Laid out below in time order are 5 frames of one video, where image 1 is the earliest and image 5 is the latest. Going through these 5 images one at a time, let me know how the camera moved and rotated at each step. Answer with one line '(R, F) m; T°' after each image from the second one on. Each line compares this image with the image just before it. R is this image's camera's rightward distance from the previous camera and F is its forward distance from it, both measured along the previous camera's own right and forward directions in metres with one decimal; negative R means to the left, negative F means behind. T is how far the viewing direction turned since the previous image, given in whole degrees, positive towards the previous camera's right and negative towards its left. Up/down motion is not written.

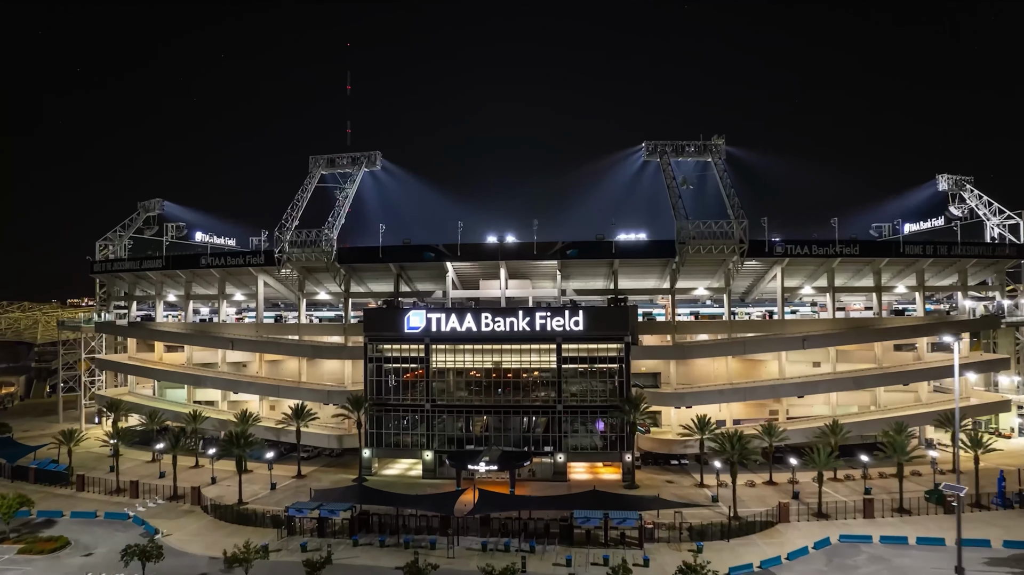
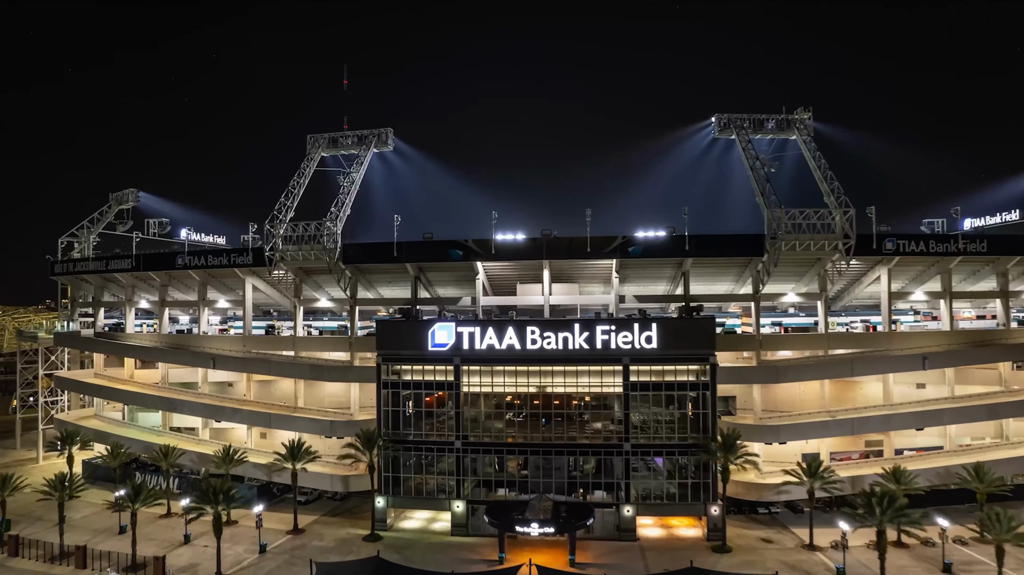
(-1.3, +4.3) m; 0°
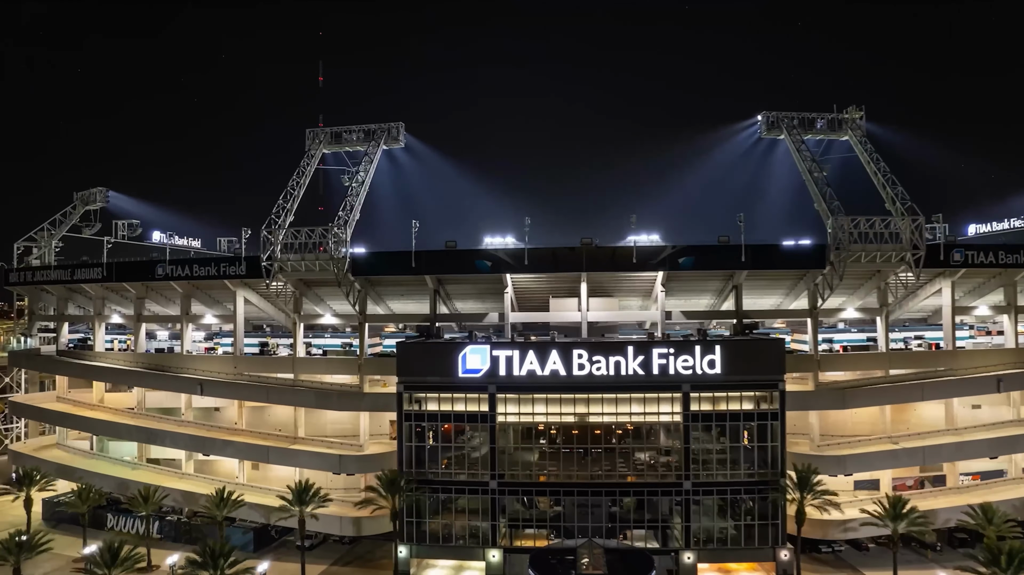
(-1.6, +2.1) m; +3°
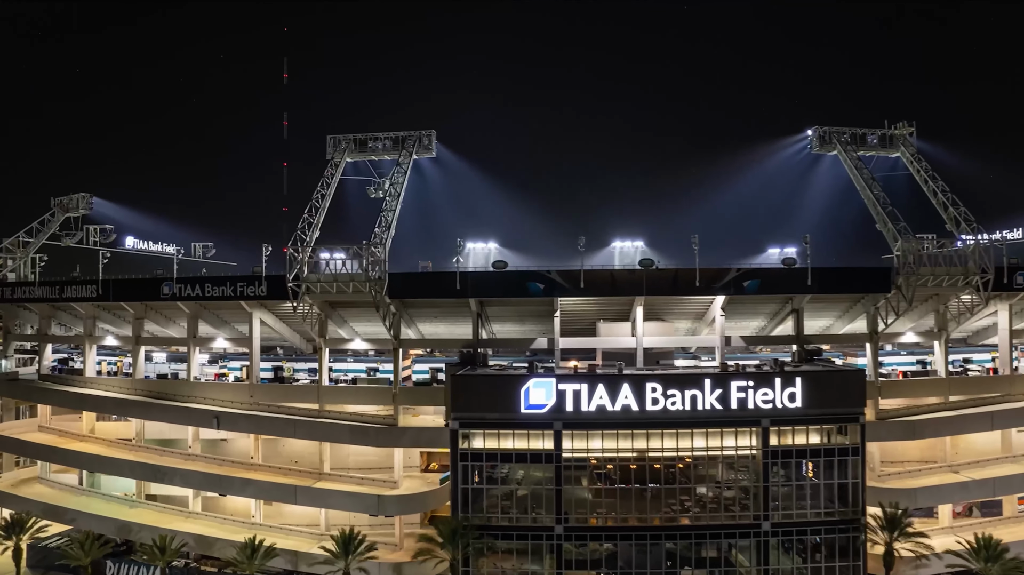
(-2.2, +1.3) m; +4°
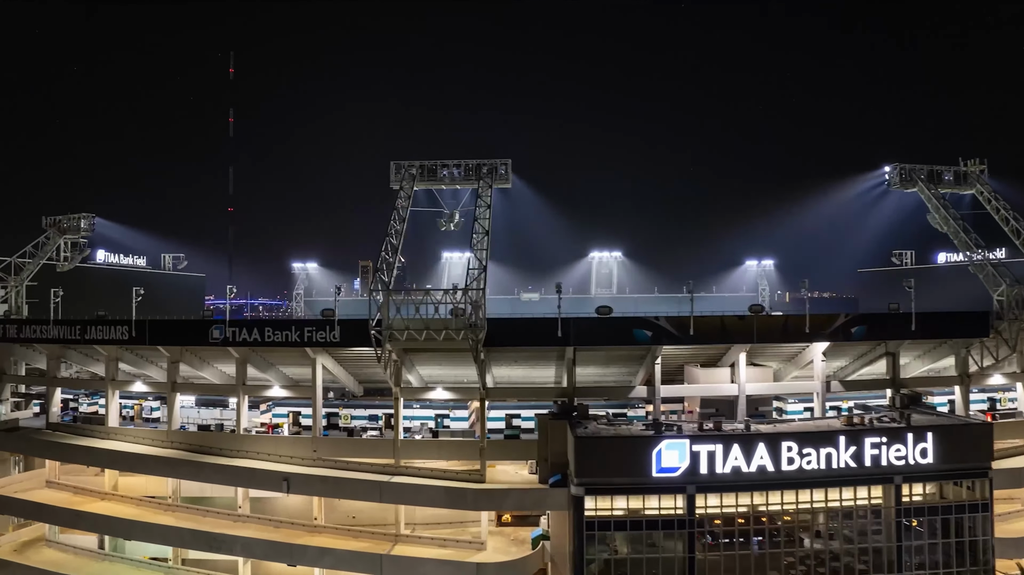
(-3.6, +1.3) m; +6°
